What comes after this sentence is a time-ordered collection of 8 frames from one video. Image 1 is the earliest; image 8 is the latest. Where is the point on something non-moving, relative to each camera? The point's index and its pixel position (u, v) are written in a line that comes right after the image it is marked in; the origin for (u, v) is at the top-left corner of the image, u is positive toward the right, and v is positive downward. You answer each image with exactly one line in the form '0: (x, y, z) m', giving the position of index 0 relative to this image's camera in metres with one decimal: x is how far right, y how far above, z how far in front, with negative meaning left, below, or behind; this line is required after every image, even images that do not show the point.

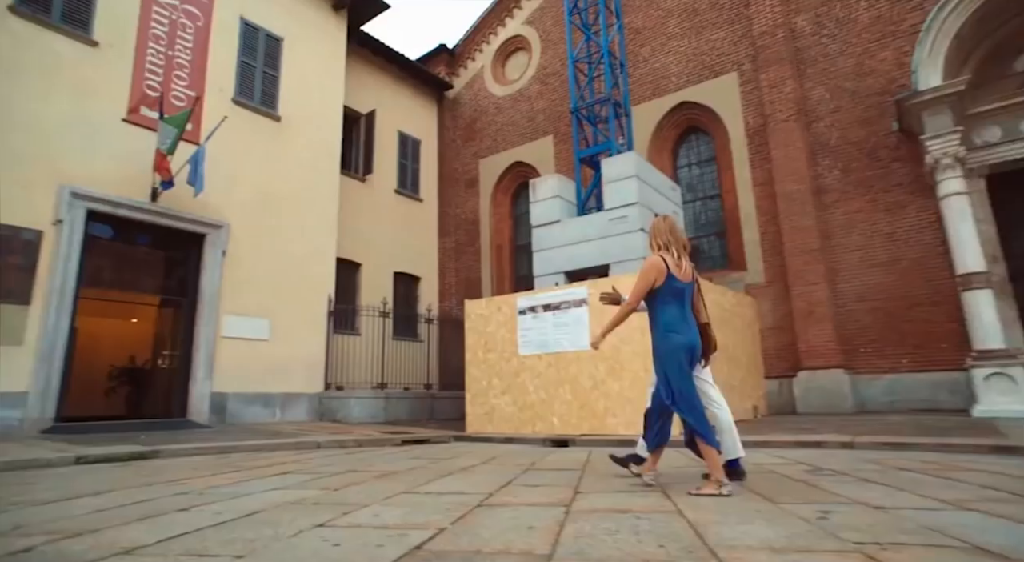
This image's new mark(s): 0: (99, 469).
0: (-3.6, -1.6, +4.9) m
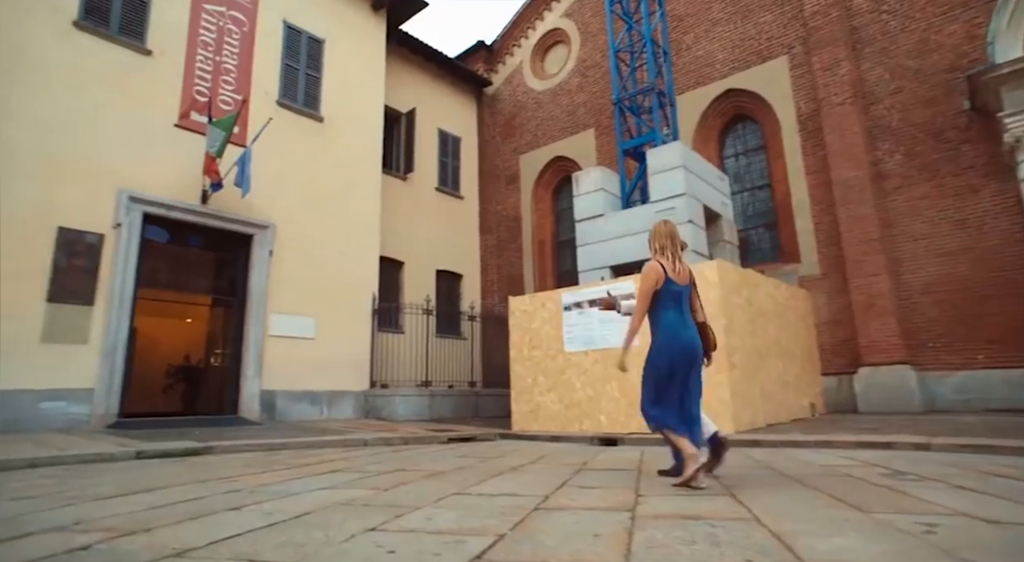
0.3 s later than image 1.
0: (-3.1, -1.6, +5.0) m
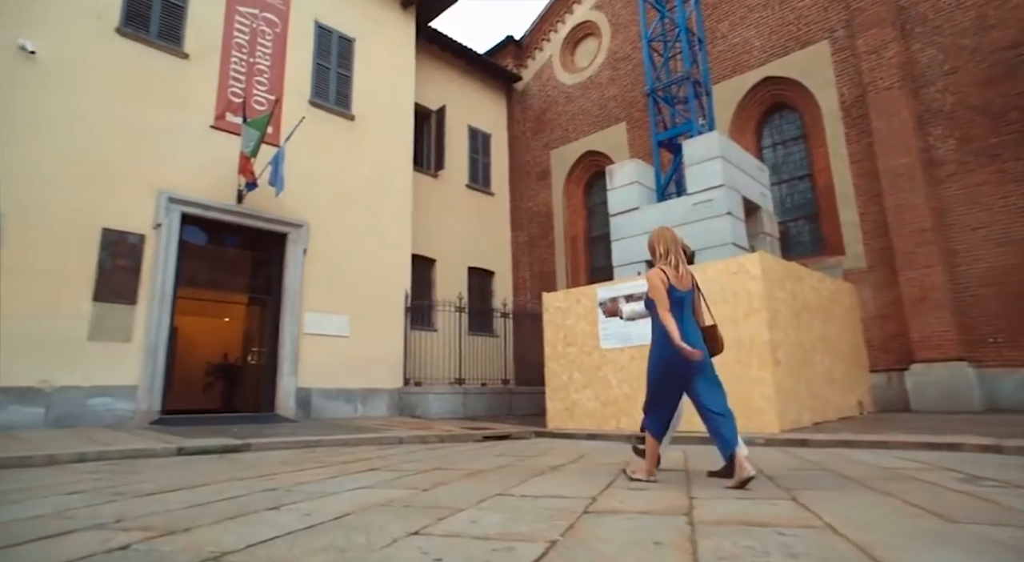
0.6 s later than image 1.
0: (-2.8, -1.6, +5.0) m
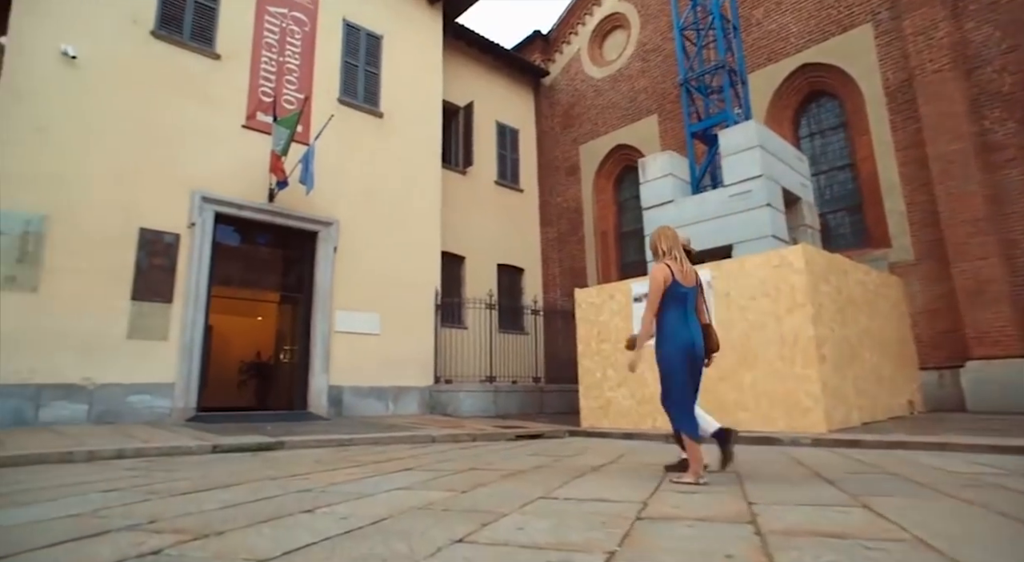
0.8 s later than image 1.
0: (-2.5, -1.6, +4.9) m
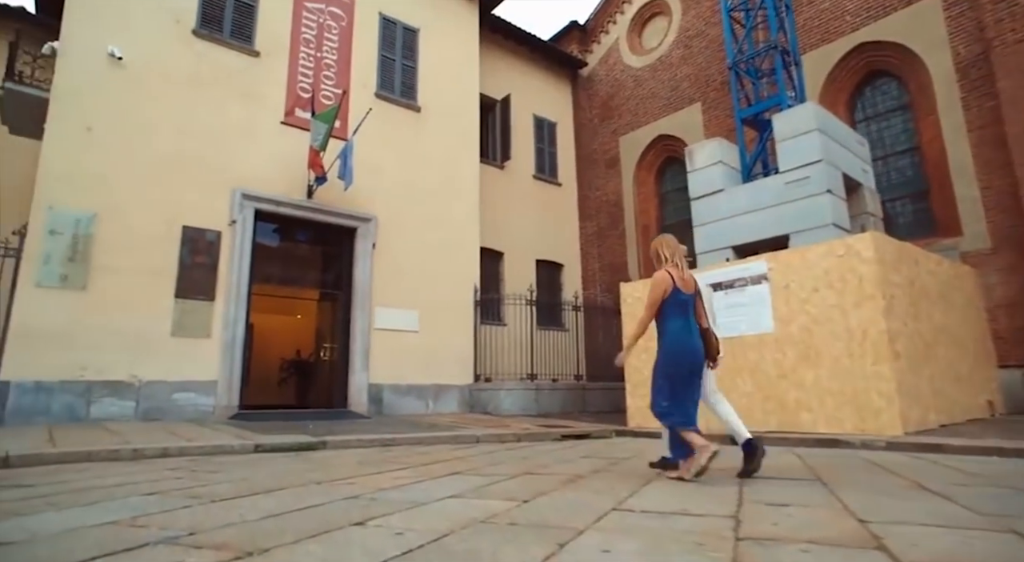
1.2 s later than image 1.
0: (-2.0, -1.5, +4.8) m
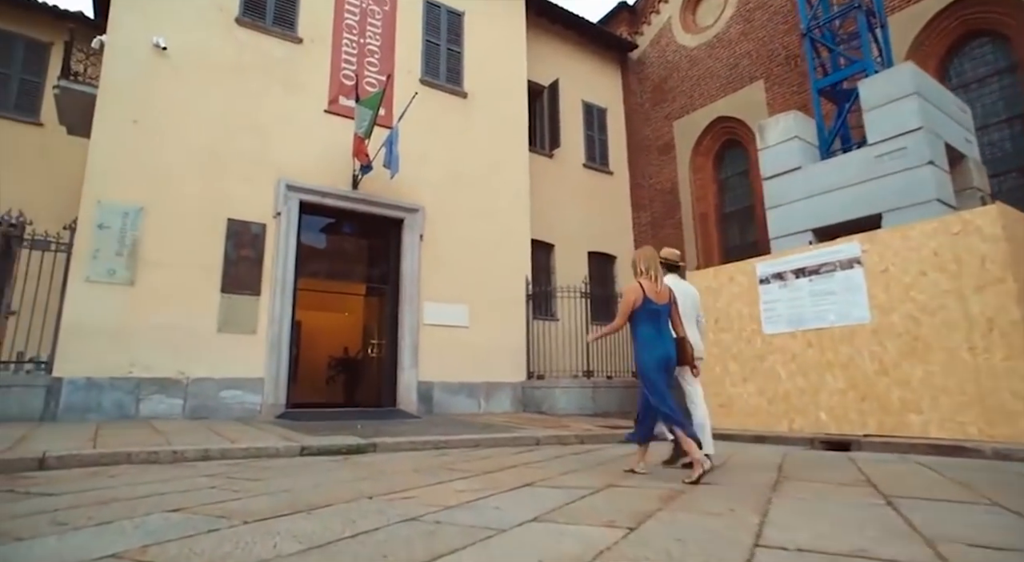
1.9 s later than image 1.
0: (-1.5, -1.4, +4.4) m
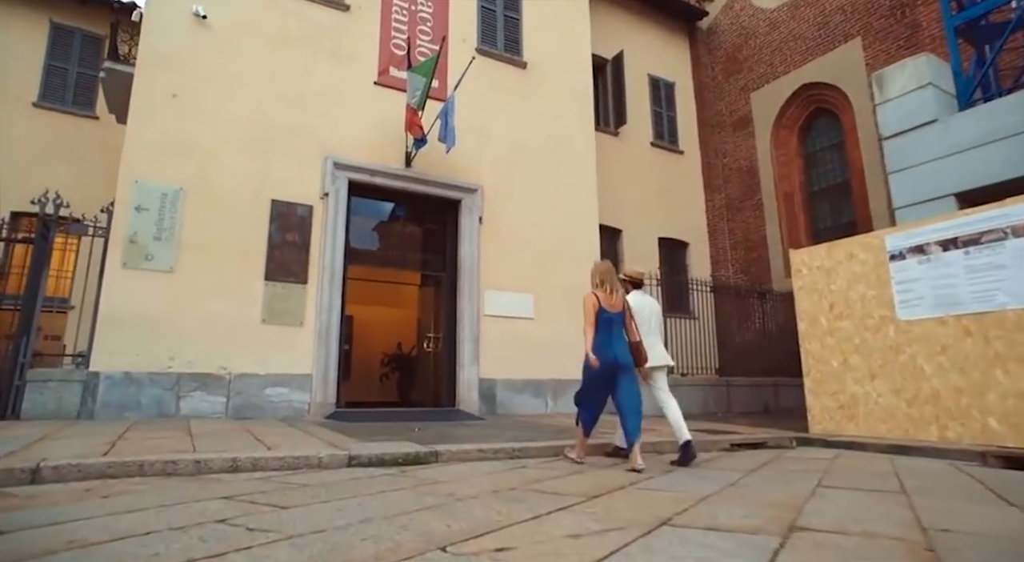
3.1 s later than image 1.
0: (-0.8, -1.2, +3.4) m
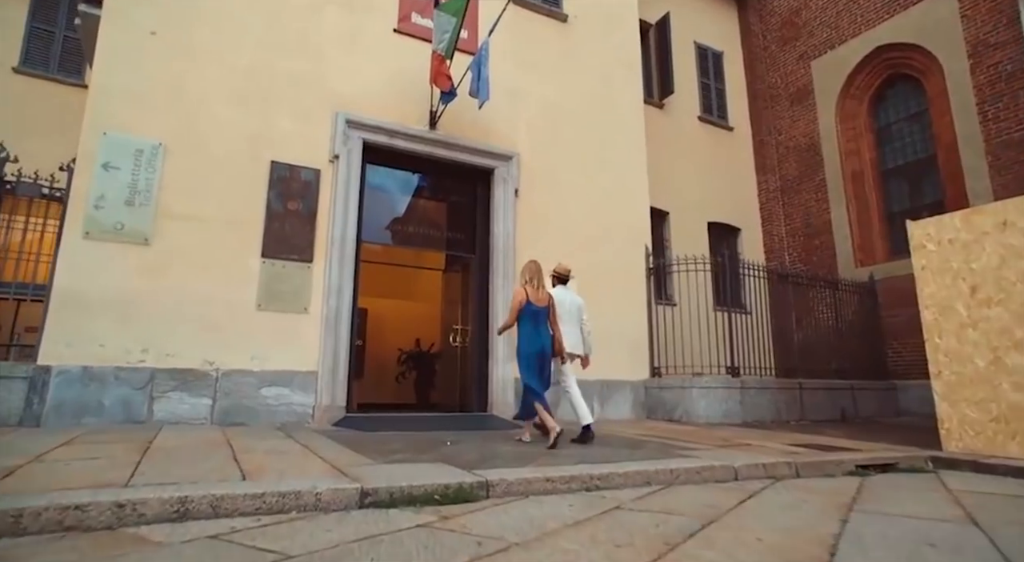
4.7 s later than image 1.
0: (-0.4, -1.0, +2.1) m
